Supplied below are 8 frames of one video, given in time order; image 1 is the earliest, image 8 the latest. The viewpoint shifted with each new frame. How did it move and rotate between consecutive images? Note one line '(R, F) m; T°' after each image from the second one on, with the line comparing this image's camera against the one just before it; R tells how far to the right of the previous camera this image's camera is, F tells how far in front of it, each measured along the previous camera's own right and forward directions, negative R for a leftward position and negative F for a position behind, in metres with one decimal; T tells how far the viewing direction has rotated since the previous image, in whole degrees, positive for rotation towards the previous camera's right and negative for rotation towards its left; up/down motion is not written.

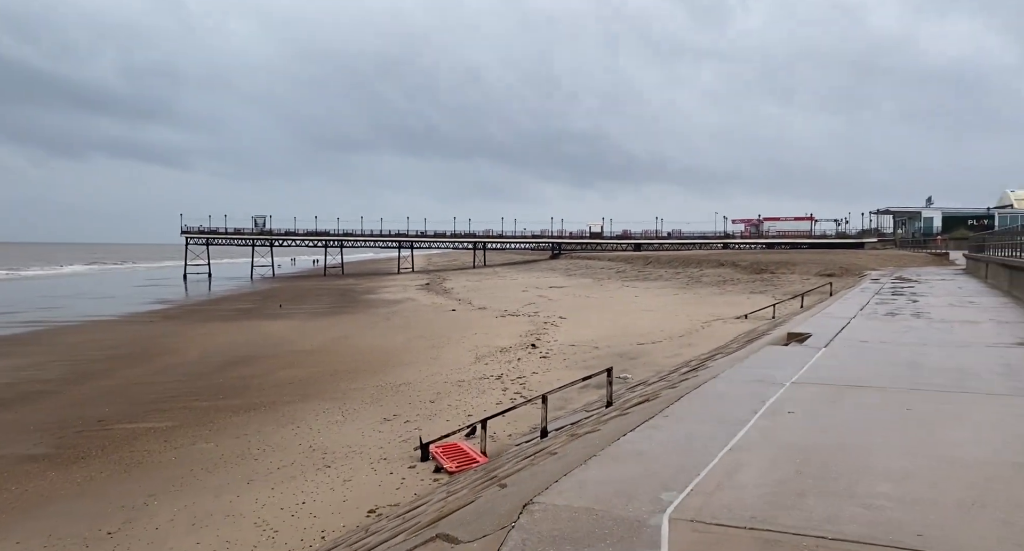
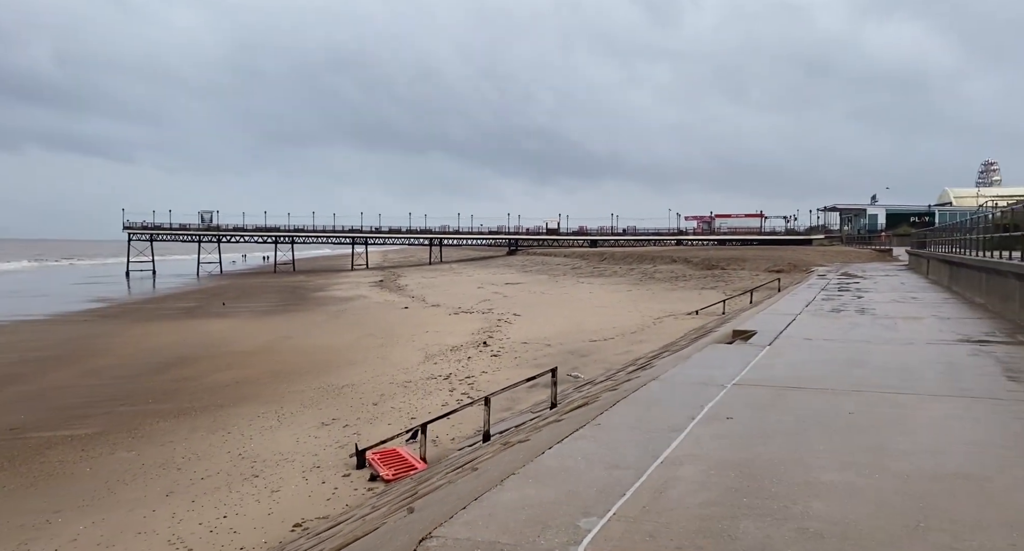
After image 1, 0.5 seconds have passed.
(+0.2, +0.4) m; +4°
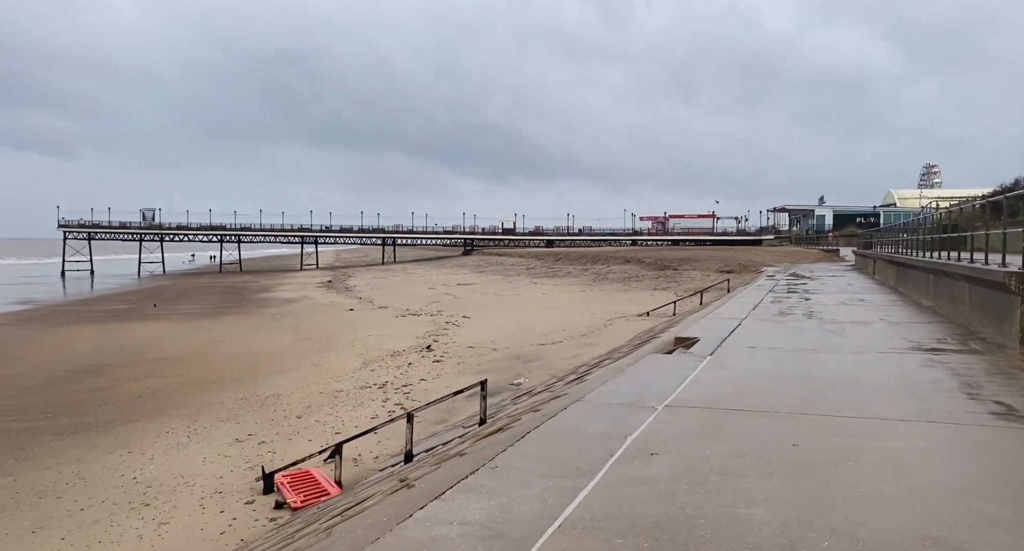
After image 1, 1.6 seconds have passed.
(+0.4, +0.7) m; +4°
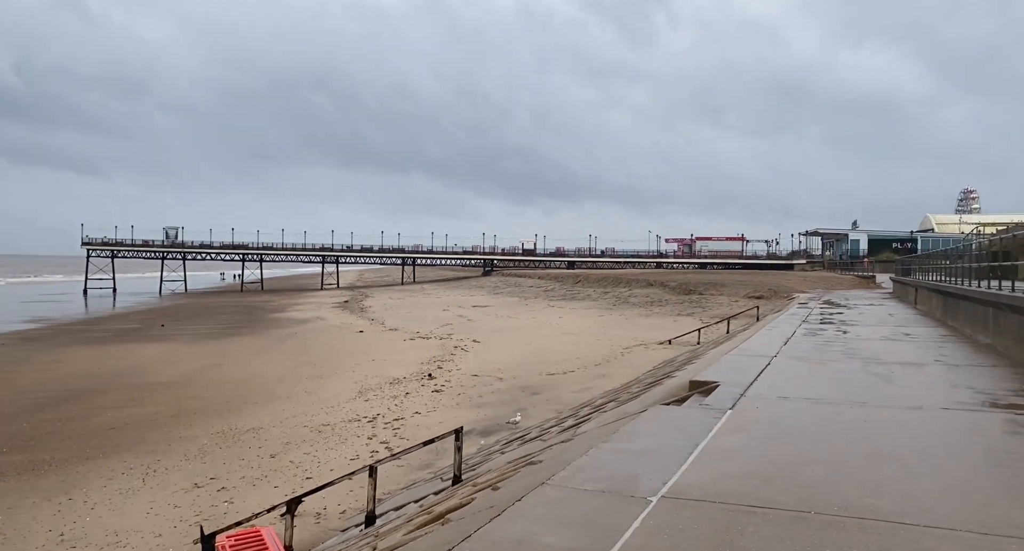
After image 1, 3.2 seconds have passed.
(+0.4, +1.2) m; -2°
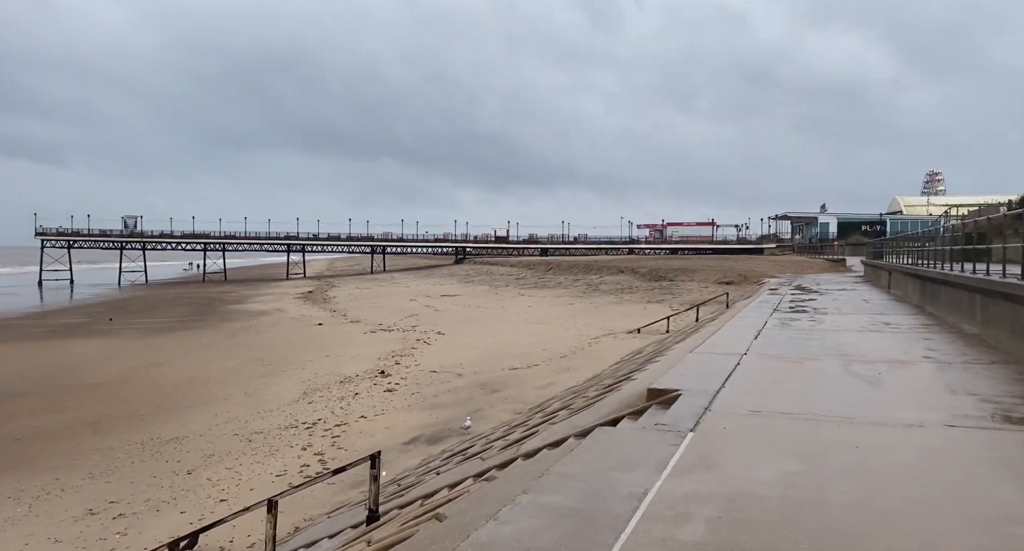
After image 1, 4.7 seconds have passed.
(+0.4, +1.1) m; +2°
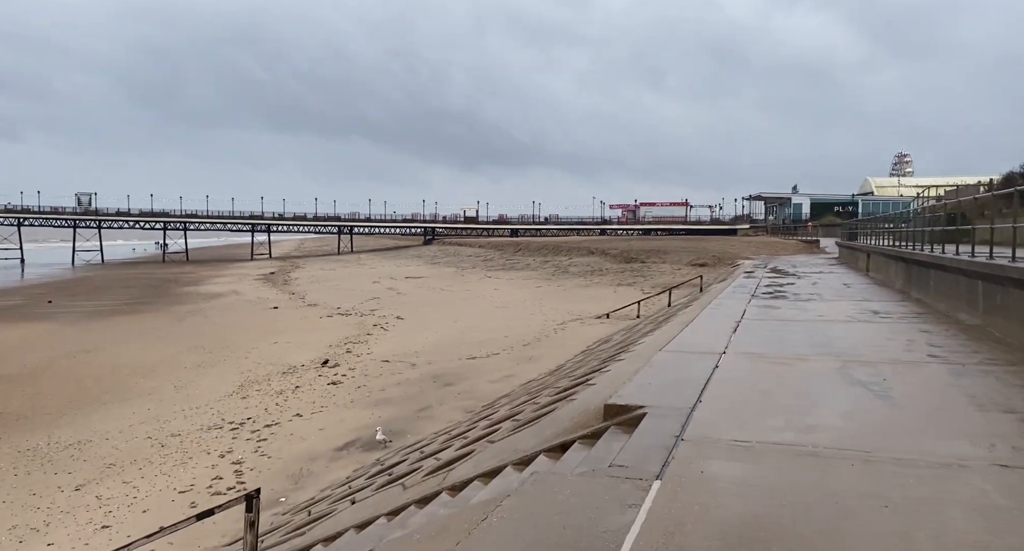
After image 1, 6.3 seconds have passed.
(+0.4, +1.3) m; +2°
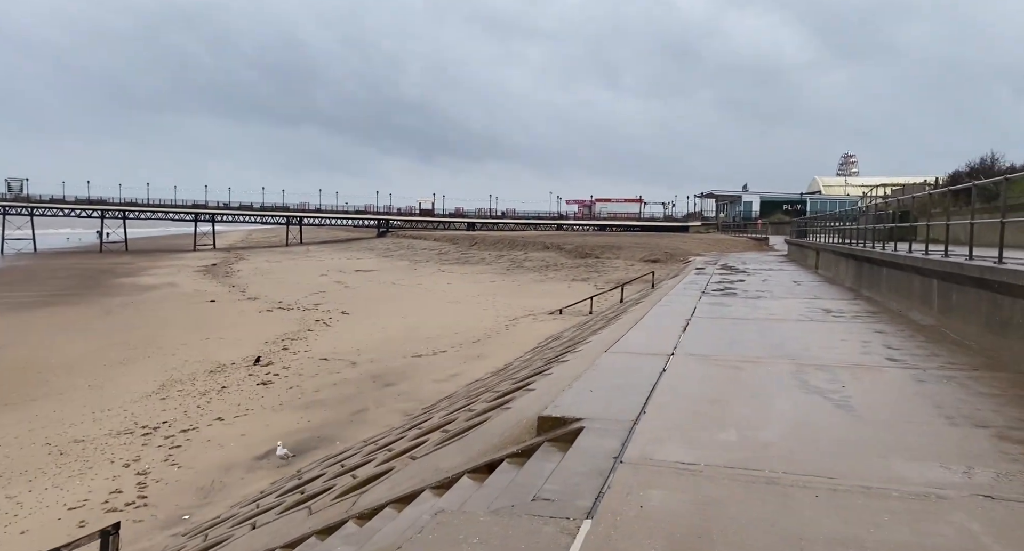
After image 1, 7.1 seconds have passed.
(+0.2, +0.6) m; +4°
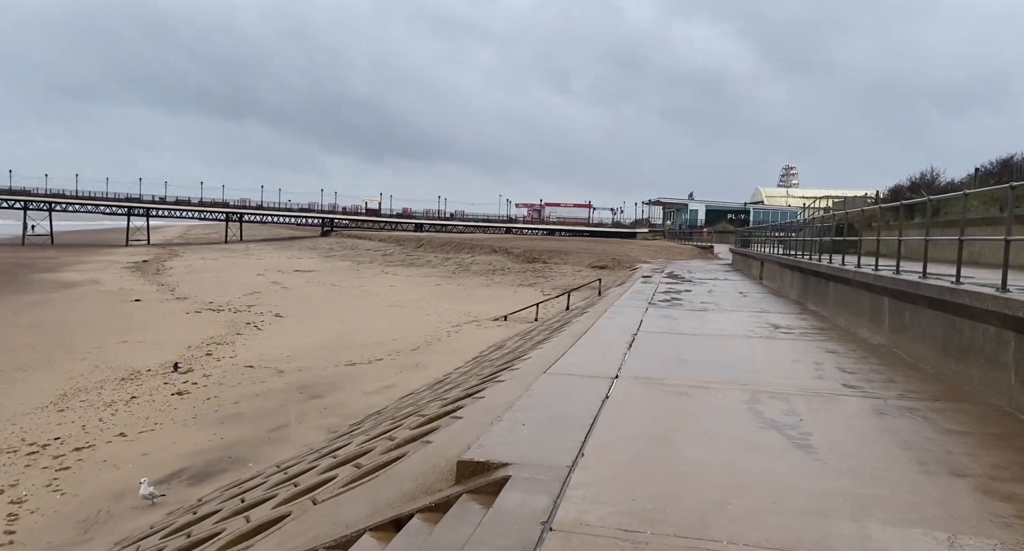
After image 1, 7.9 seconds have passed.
(+0.2, +0.6) m; +4°
